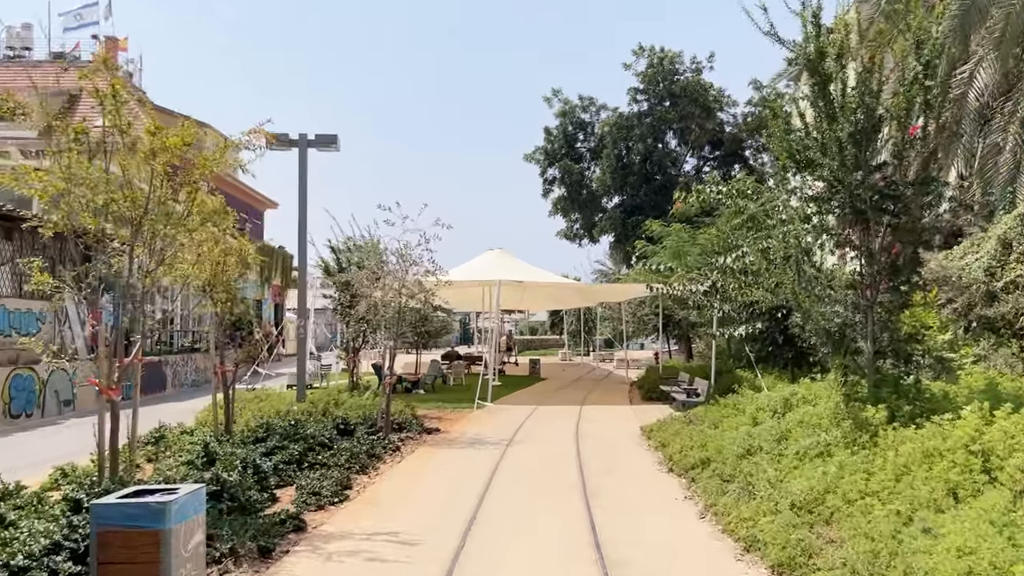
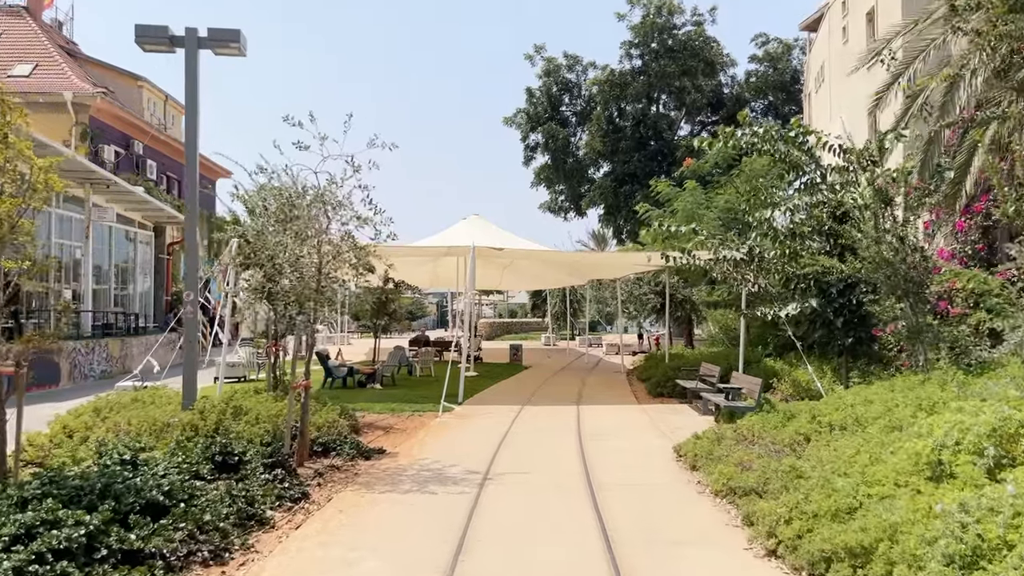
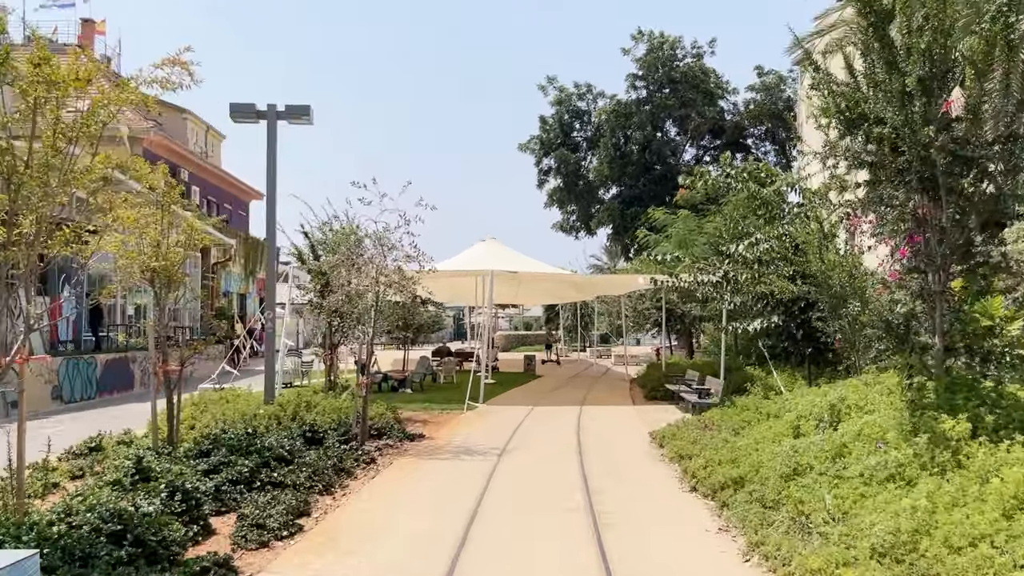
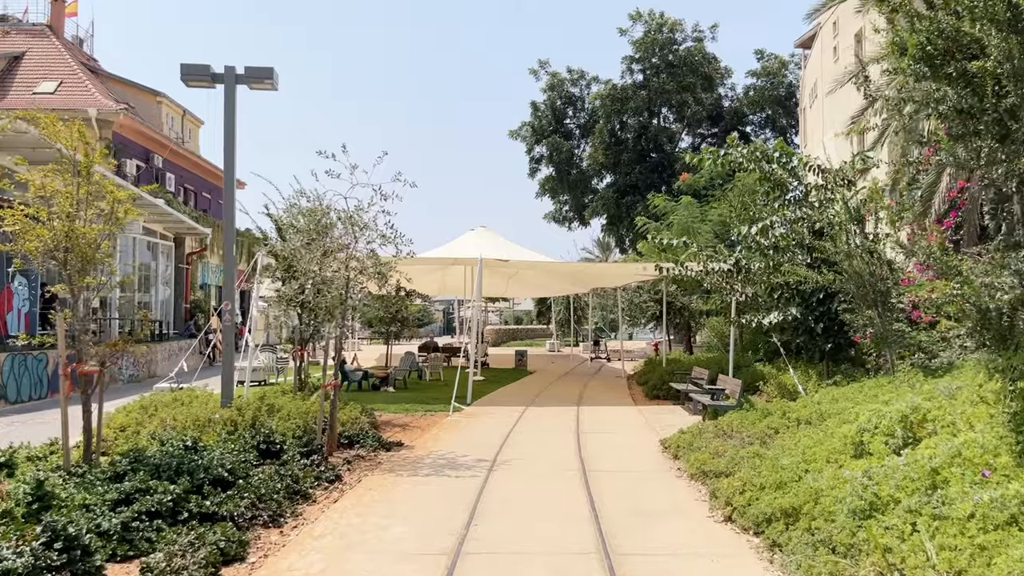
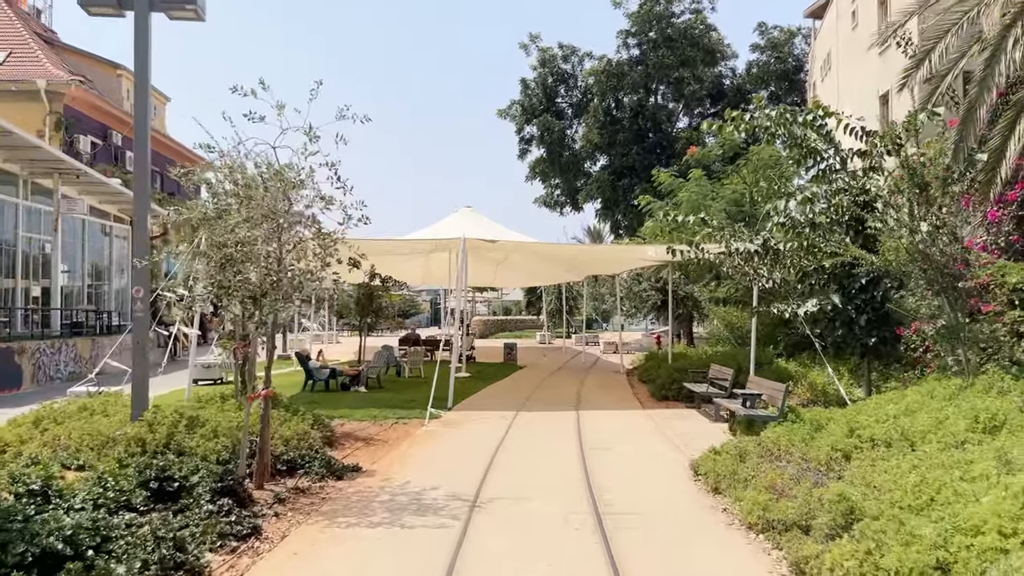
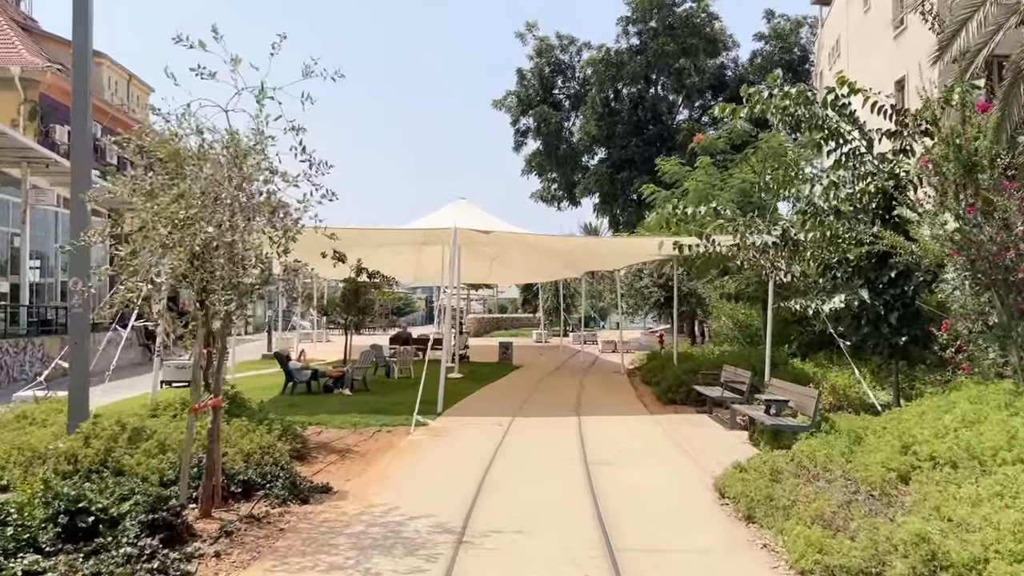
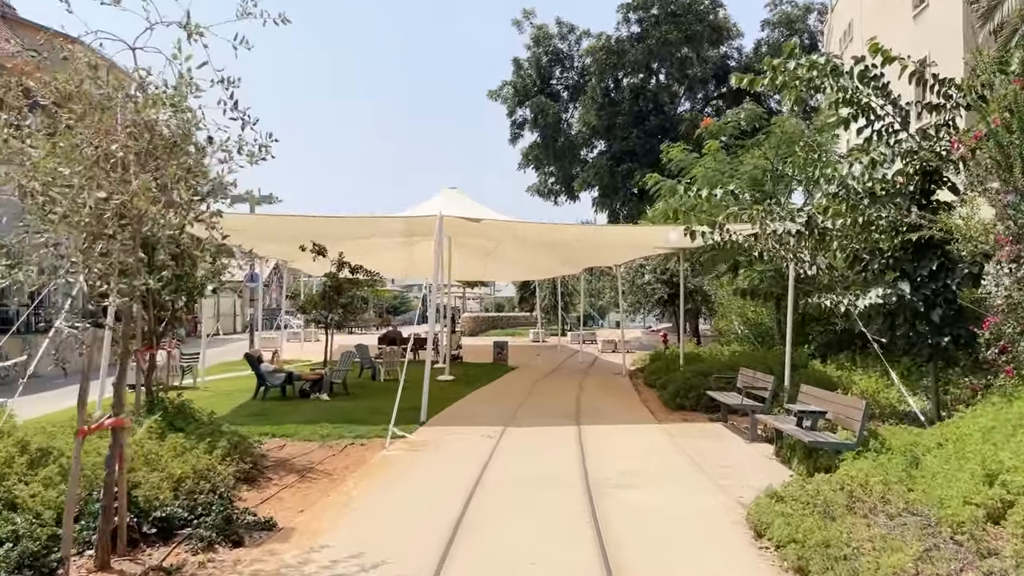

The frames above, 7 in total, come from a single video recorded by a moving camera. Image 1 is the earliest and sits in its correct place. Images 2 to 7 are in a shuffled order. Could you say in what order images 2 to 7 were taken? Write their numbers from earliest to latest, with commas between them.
3, 4, 2, 5, 6, 7
